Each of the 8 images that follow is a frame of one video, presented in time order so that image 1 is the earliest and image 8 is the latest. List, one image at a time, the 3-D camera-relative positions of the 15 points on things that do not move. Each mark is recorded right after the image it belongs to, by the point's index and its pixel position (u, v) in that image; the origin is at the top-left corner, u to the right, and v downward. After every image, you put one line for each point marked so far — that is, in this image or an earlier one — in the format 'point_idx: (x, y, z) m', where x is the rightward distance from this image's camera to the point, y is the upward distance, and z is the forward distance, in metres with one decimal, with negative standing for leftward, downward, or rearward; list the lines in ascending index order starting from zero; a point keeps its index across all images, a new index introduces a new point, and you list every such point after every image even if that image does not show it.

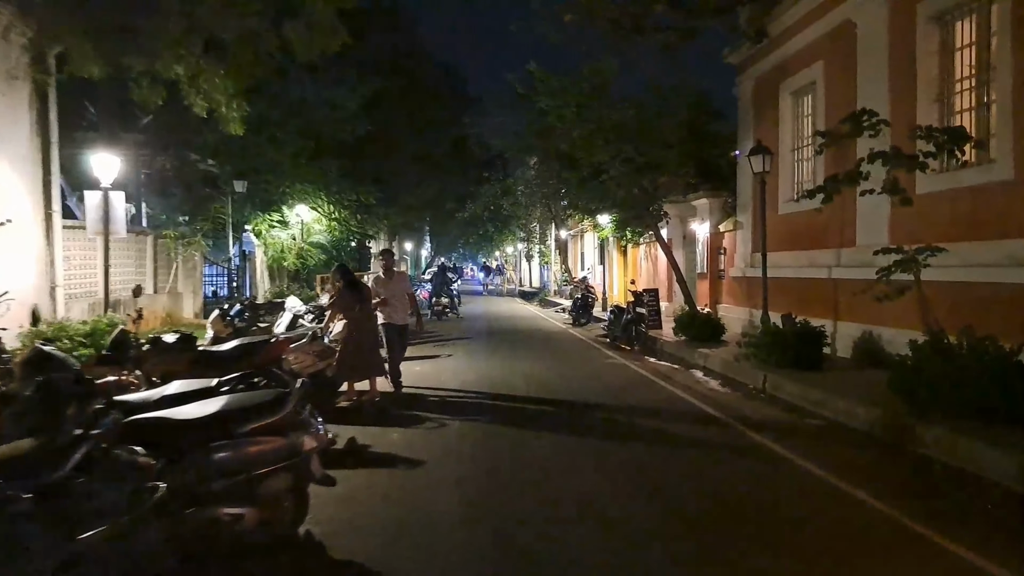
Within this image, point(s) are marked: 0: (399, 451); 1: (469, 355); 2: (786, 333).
0: (-1.3, -1.8, +7.9) m
1: (-1.0, -1.6, +16.4) m
2: (+5.0, -0.8, +12.6) m
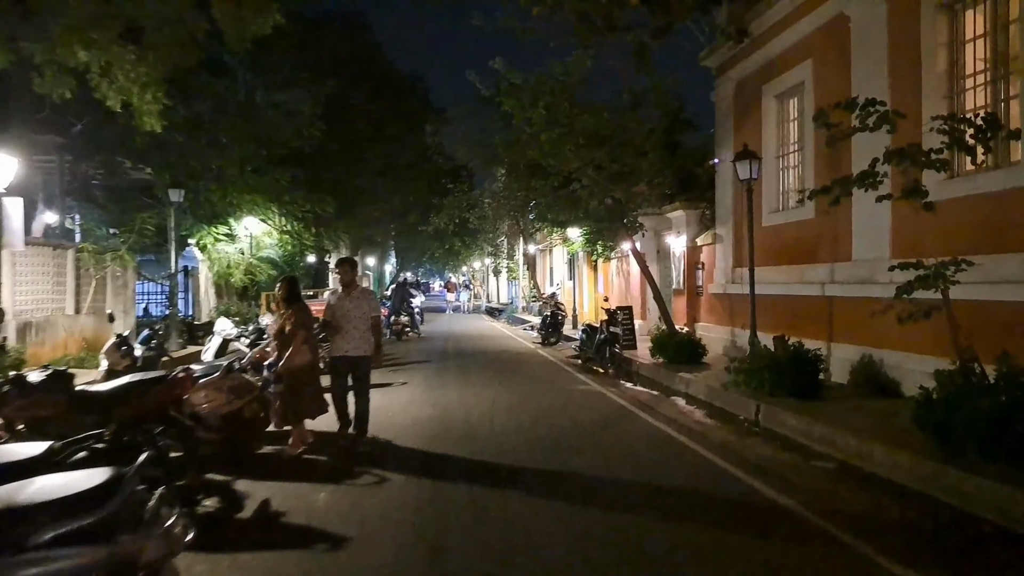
0: (-1.7, -2.1, +6.2) m
1: (-1.8, -2.0, +14.8) m
2: (+4.4, -1.1, +11.2) m
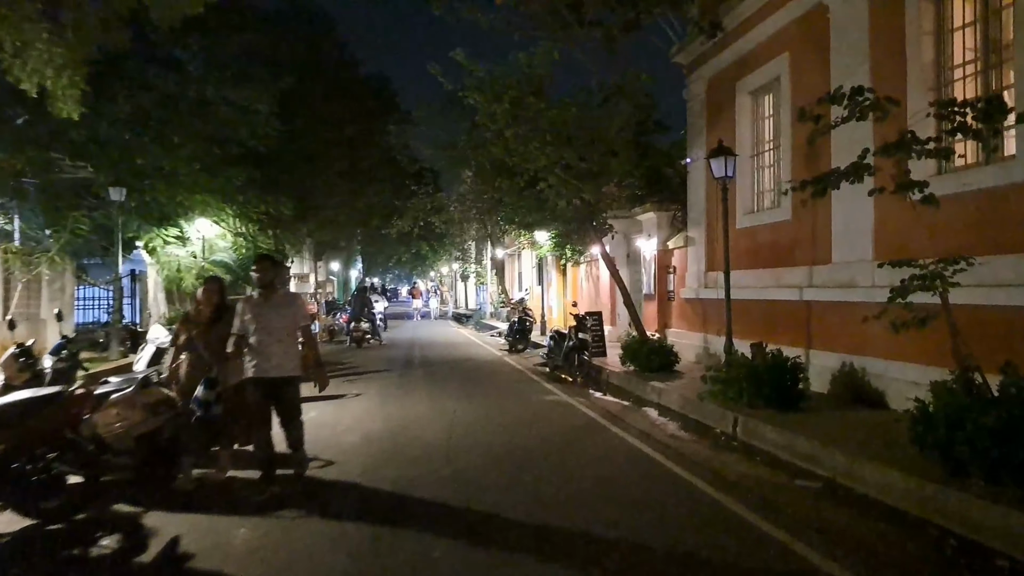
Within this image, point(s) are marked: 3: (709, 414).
0: (-2.1, -2.1, +5.3) m
1: (-2.6, -2.1, +13.8) m
2: (+3.8, -1.2, +10.5) m
3: (+3.1, -2.0, +11.0) m
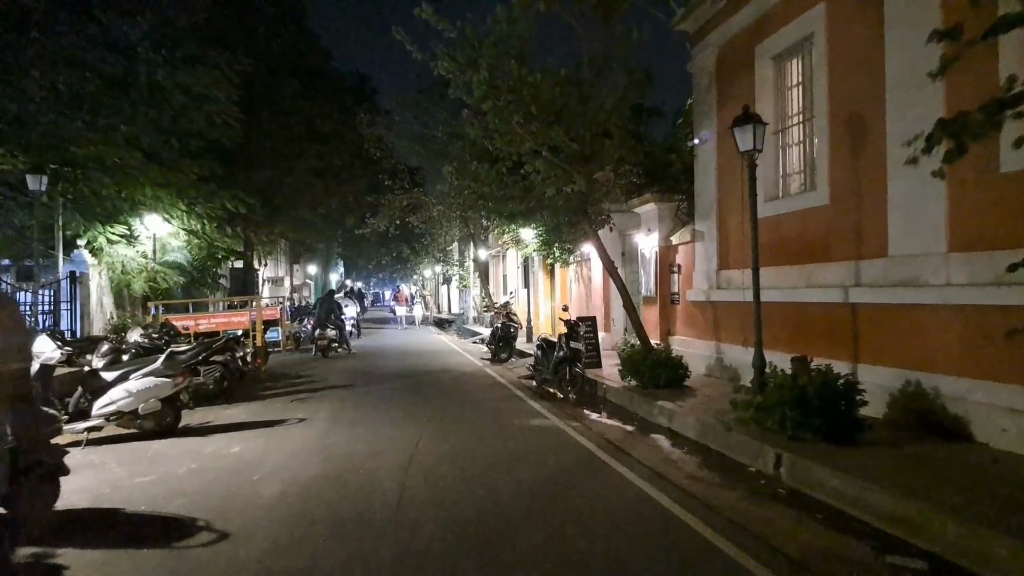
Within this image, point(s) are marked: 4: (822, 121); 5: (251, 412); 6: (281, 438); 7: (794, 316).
0: (-2.3, -2.0, +2.9) m
1: (-2.9, -2.1, +11.4) m
2: (+3.5, -1.2, +8.3) m
3: (+2.9, -2.0, +8.7) m
4: (+4.8, +2.6, +10.6) m
5: (-4.4, -2.1, +11.8) m
6: (-3.2, -2.1, +9.6) m
7: (+4.5, -0.4, +11.1) m
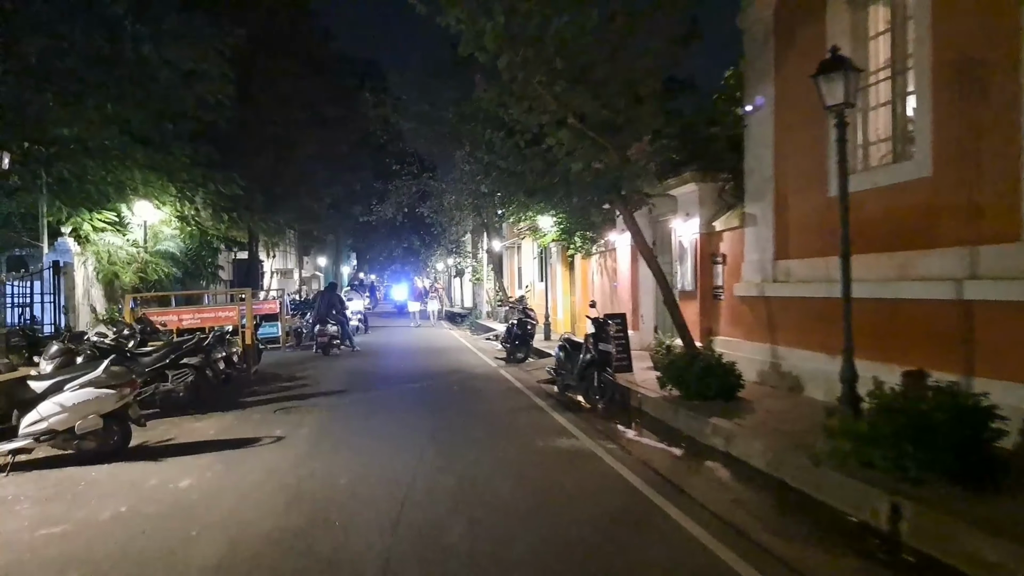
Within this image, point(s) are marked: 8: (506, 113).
0: (-2.1, -2.0, +1.0) m
1: (-2.6, -2.0, +9.5) m
2: (+3.7, -1.1, +6.2) m
3: (+3.1, -1.9, +6.7) m
4: (+5.1, +2.7, +8.5) m
5: (-4.1, -2.0, +9.9) m
6: (-3.0, -2.0, +7.7) m
7: (+4.8, -0.4, +9.0) m
8: (-0.1, +3.2, +12.7) m
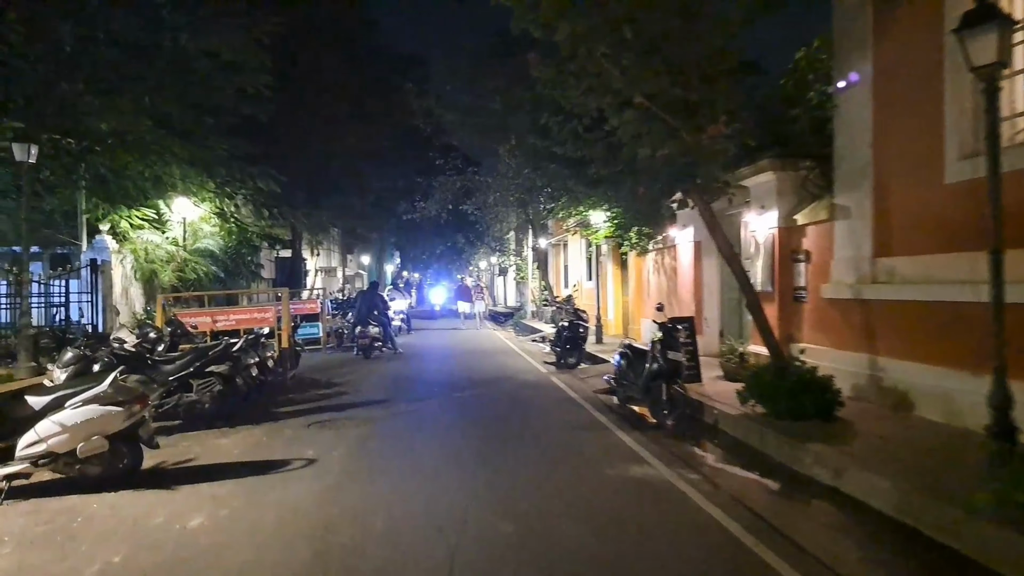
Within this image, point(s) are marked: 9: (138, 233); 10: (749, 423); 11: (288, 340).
0: (-1.9, -2.0, -0.2) m
1: (-1.9, -2.0, +8.4) m
2: (+4.2, -1.1, +4.7) m
3: (+3.7, -2.0, +5.2) m
4: (+5.8, +2.6, +6.9) m
5: (-3.3, -2.0, +8.9) m
6: (-2.3, -2.0, +6.6) m
7: (+5.5, -0.4, +7.5) m
8: (+0.8, +3.2, +11.4) m
9: (-10.9, +1.6, +19.9) m
10: (+3.3, -1.9, +9.7) m
11: (-4.9, -1.1, +14.9) m
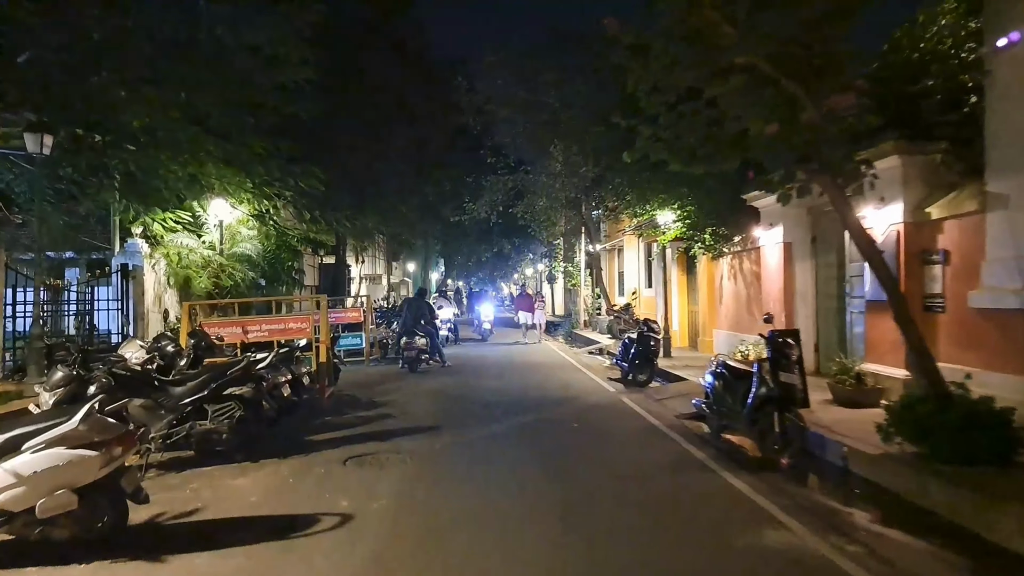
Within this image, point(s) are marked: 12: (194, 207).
0: (-1.6, -2.0, -1.9) m
1: (-1.0, -2.0, +6.6) m
2: (+4.9, -1.1, +2.6) m
3: (+4.3, -2.0, +3.1) m
4: (+6.5, +2.6, +4.7) m
5: (-2.5, -2.1, +7.2) m
6: (-1.6, -2.0, +4.9) m
7: (+6.3, -0.4, +5.2) m
8: (+1.9, +3.1, +9.5) m
9: (-9.4, +1.4, +18.7) m
10: (+4.2, -2.0, +7.6) m
11: (-3.6, -1.3, +13.3) m
12: (-8.9, +2.3, +18.7) m
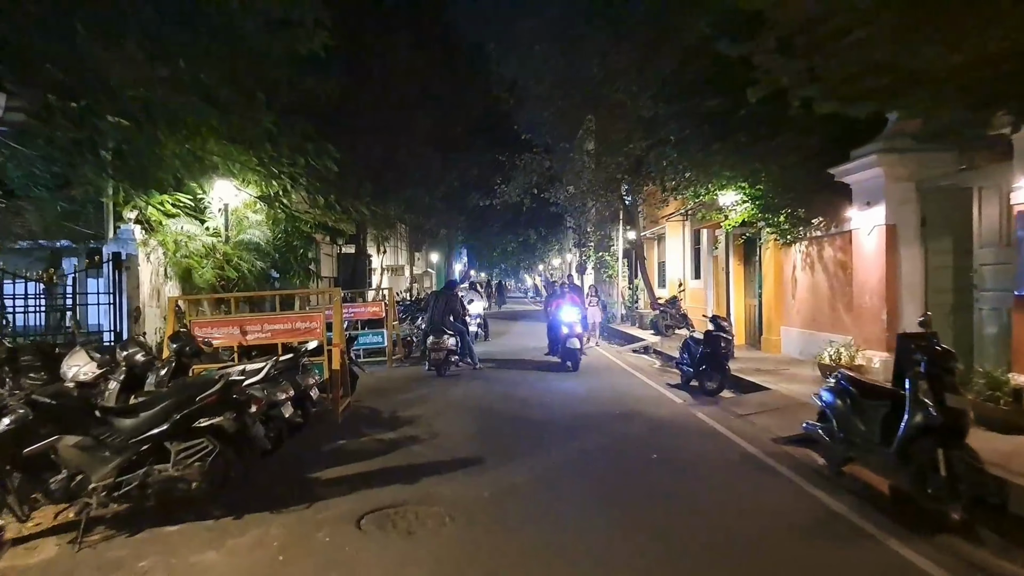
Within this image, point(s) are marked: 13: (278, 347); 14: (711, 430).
0: (-1.2, -2.1, -4.1) m
1: (-0.4, -2.0, +4.4) m
2: (+5.3, -1.1, +0.2) m
3: (+4.8, -2.0, +0.7) m
4: (+7.1, +2.6, +2.2) m
5: (-1.8, -2.0, +5.0) m
6: (-1.0, -2.0, +2.6) m
7: (+6.9, -0.4, +2.8) m
8: (+2.6, +3.2, +7.1) m
9: (-8.4, +1.6, +16.7) m
10: (+4.9, -1.9, +5.2) m
11: (-2.8, -1.1, +11.2) m
12: (-7.9, +2.5, +16.7) m
13: (-3.8, -1.0, +11.3) m
14: (+2.9, -2.1, +10.1) m
